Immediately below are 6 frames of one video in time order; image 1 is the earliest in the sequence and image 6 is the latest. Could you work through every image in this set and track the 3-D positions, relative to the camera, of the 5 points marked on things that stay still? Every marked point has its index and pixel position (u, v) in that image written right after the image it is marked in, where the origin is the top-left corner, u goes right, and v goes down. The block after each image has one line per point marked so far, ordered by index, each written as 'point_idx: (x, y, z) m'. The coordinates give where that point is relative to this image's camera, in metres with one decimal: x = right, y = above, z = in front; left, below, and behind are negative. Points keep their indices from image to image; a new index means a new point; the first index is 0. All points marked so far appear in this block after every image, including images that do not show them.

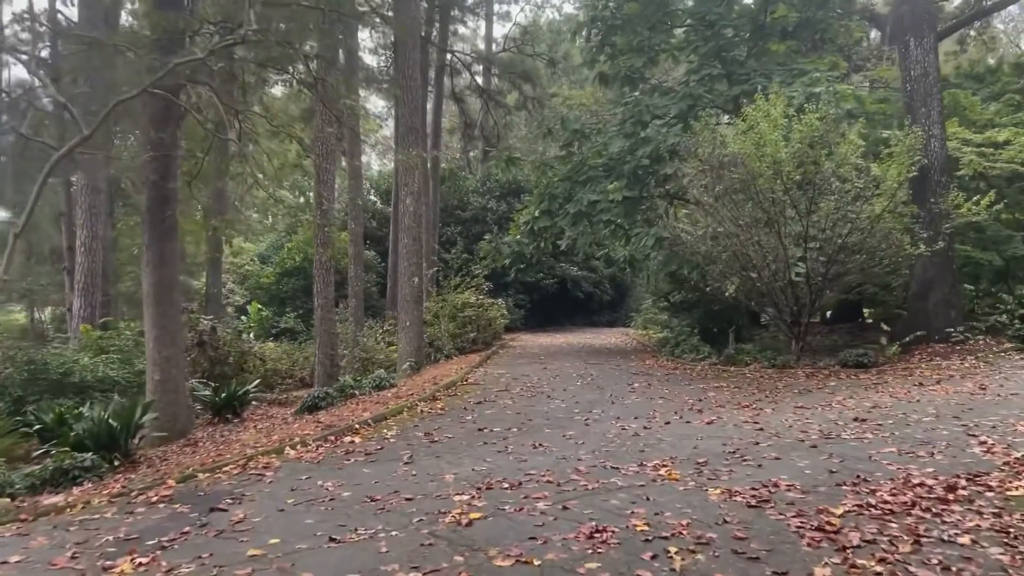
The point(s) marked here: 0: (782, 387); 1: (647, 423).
0: (+3.5, -1.3, +11.0) m
1: (+1.2, -1.2, +7.7) m
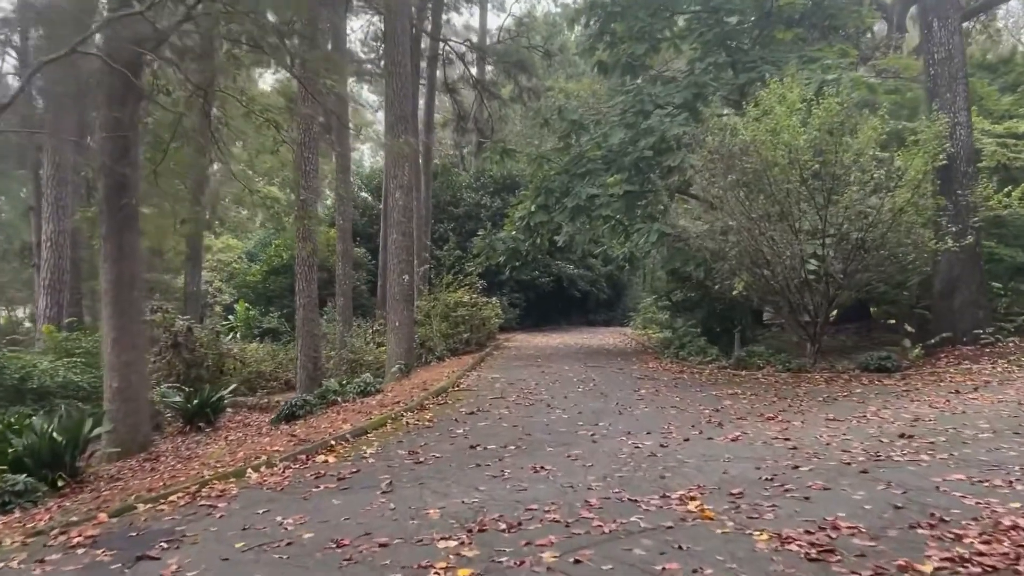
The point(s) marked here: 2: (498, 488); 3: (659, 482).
0: (+3.4, -1.3, +10.1) m
1: (+1.2, -1.2, +6.8) m
2: (-0.1, -1.2, +5.3) m
3: (+0.9, -1.2, +5.3) m
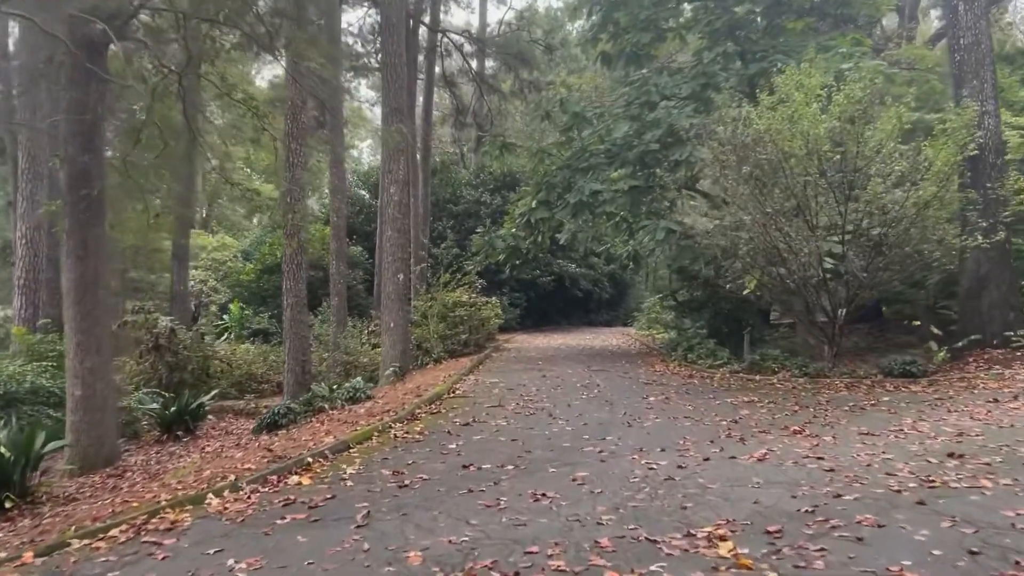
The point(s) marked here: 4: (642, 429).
0: (+3.4, -1.3, +9.3) m
1: (+1.2, -1.2, +6.0) m
2: (-0.1, -1.2, +4.5) m
3: (+0.9, -1.2, +4.5) m
4: (+1.2, -1.2, +7.6) m
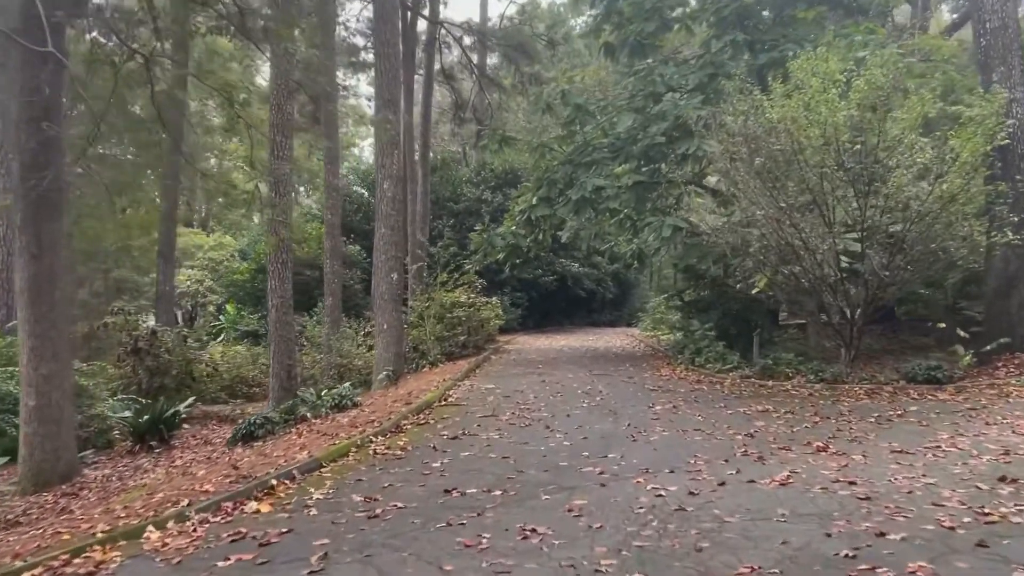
0: (+3.4, -1.2, +8.6) m
1: (+1.1, -1.2, +5.3) m
2: (-0.2, -1.2, +3.8) m
3: (+0.8, -1.2, +3.8) m
4: (+1.1, -1.3, +6.8) m
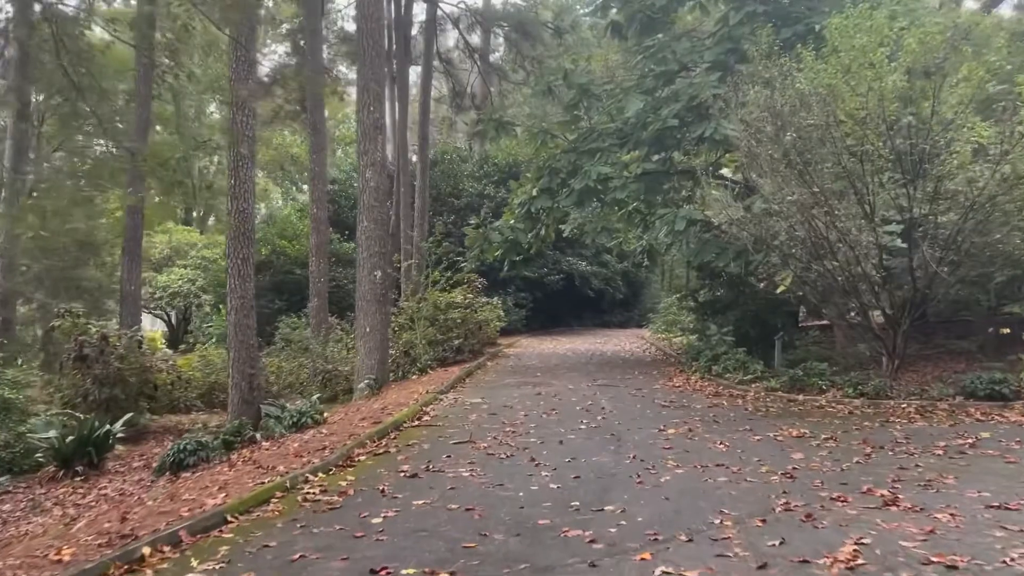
0: (+3.2, -1.2, +7.0) m
1: (+0.9, -1.2, +3.7) m
2: (-0.4, -1.2, +2.3) m
3: (+0.6, -1.2, +2.2) m
4: (+0.9, -1.2, +5.2) m
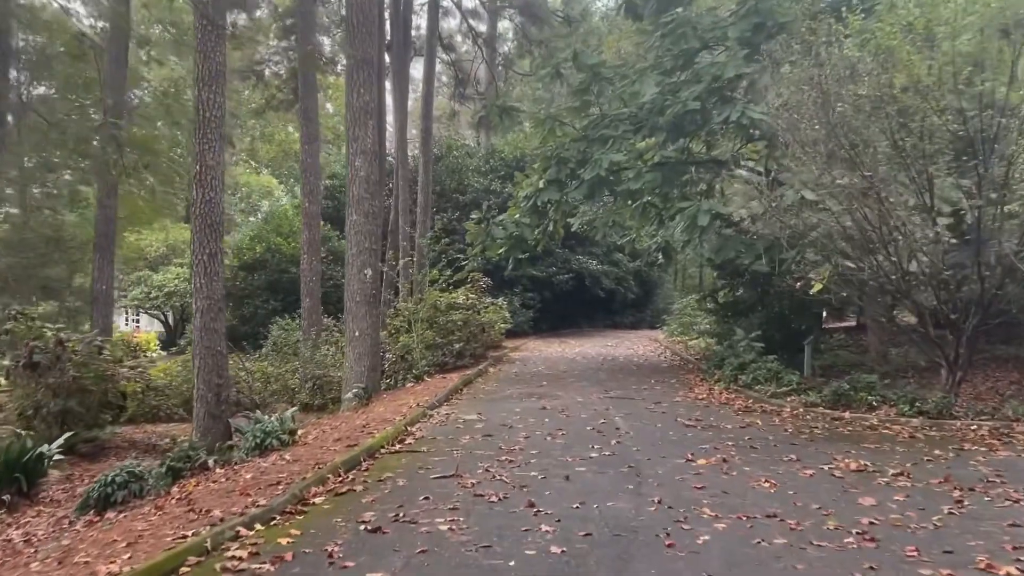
0: (+3.2, -1.2, +5.6) m
1: (+0.8, -1.2, +2.4) m
2: (-0.5, -1.2, +0.9) m
3: (+0.5, -1.2, +0.9) m
4: (+0.8, -1.2, +3.9) m
